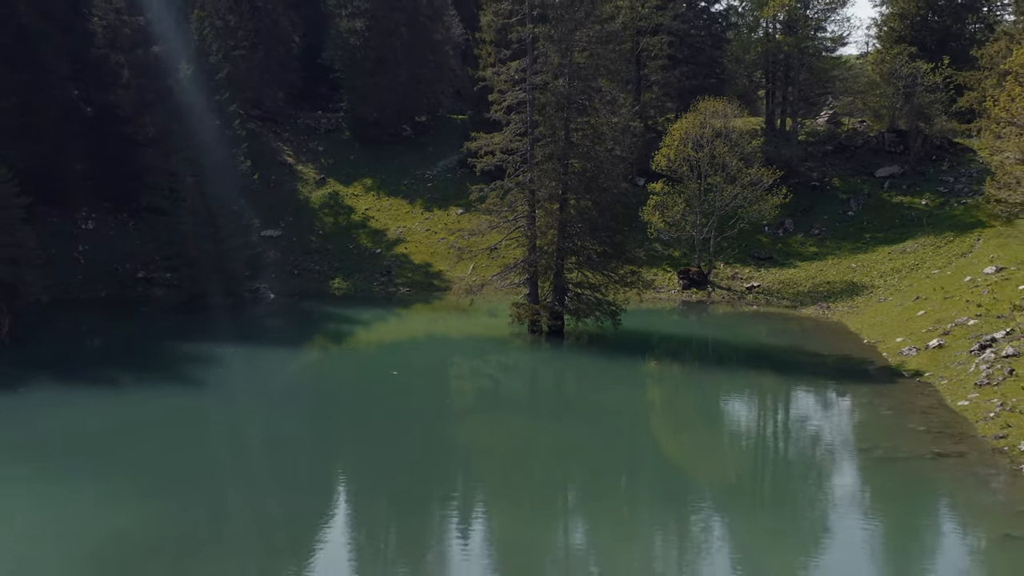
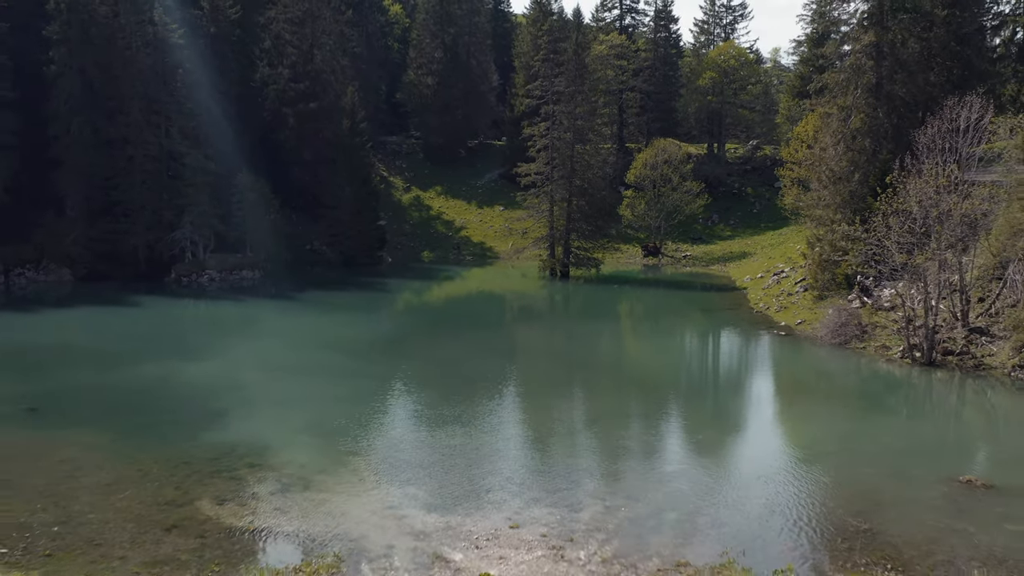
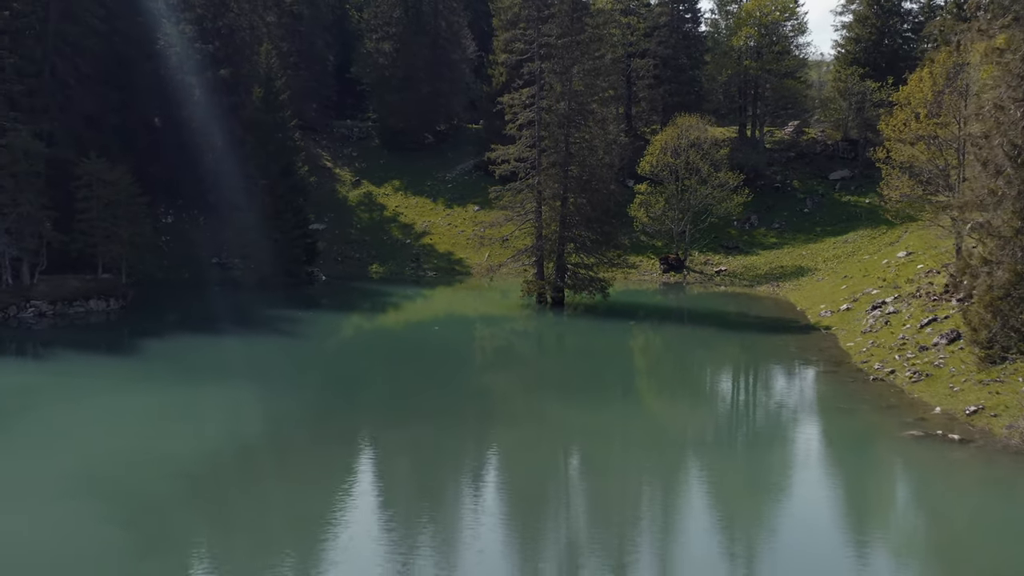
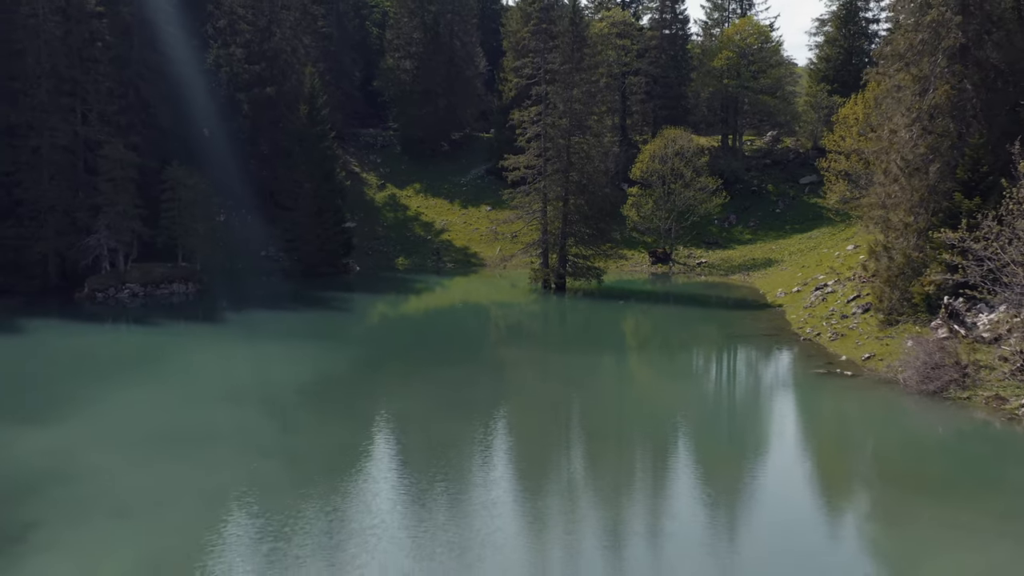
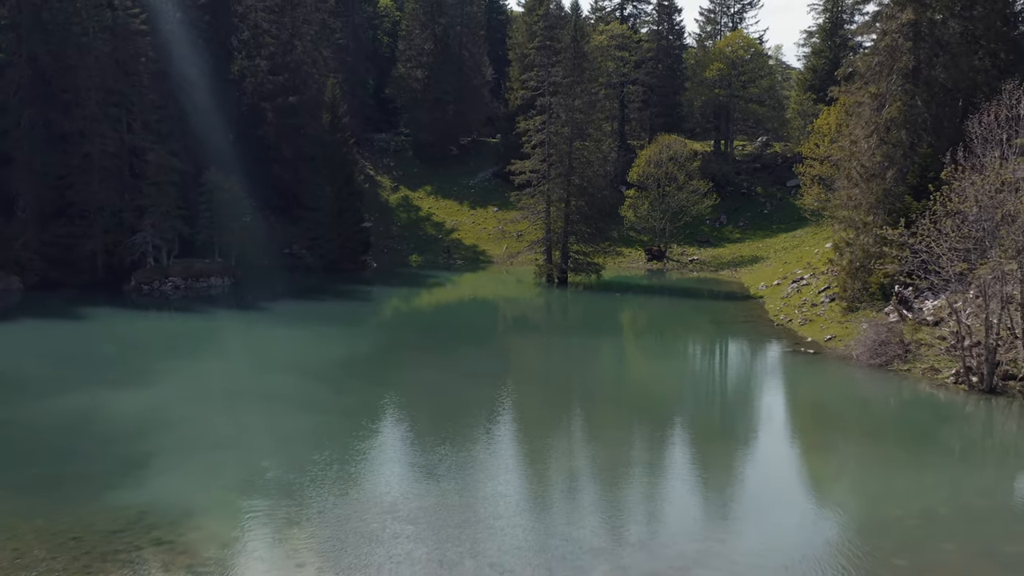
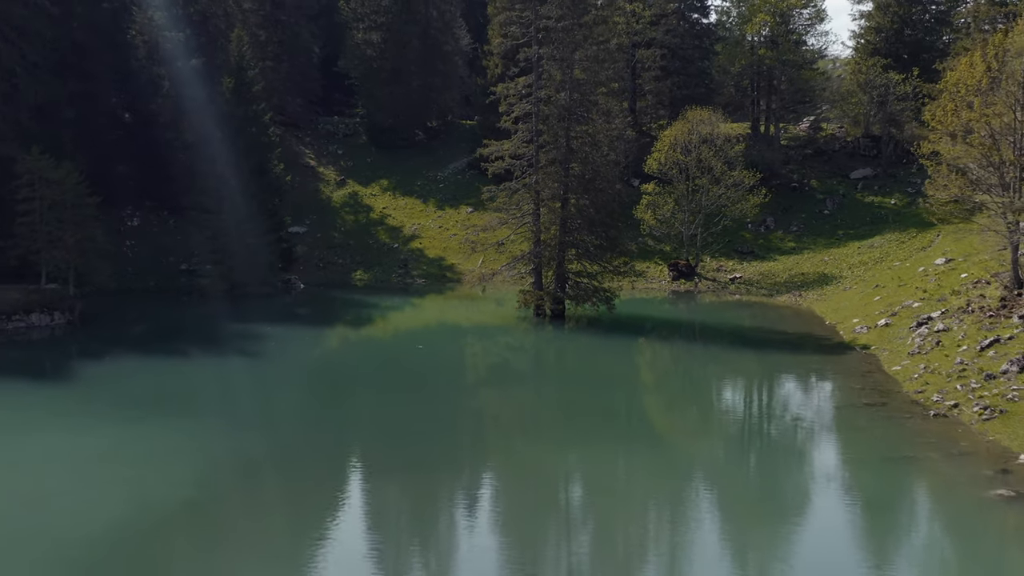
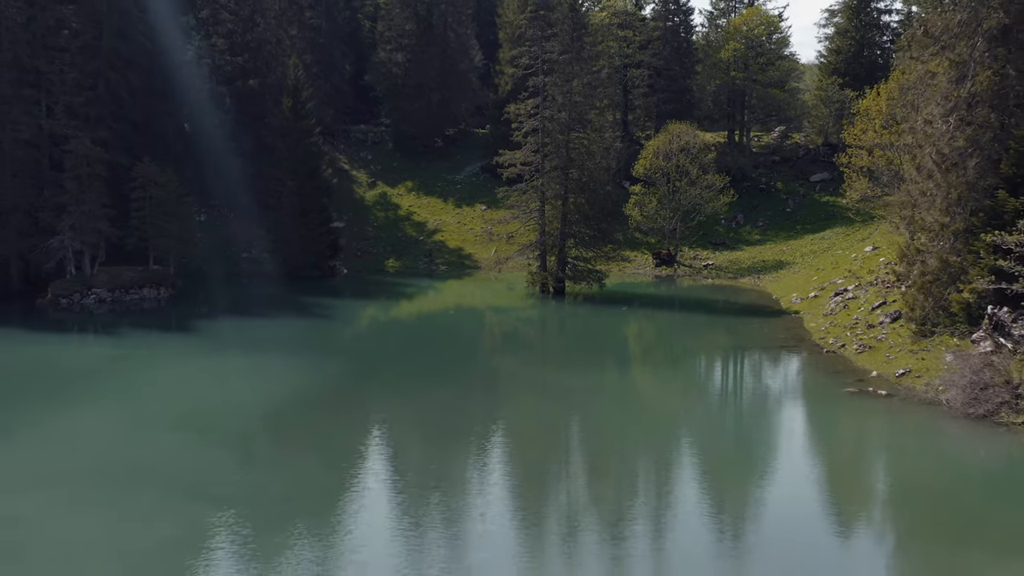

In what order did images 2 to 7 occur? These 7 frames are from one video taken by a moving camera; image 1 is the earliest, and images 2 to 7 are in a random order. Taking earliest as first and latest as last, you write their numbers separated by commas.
6, 3, 7, 4, 5, 2
